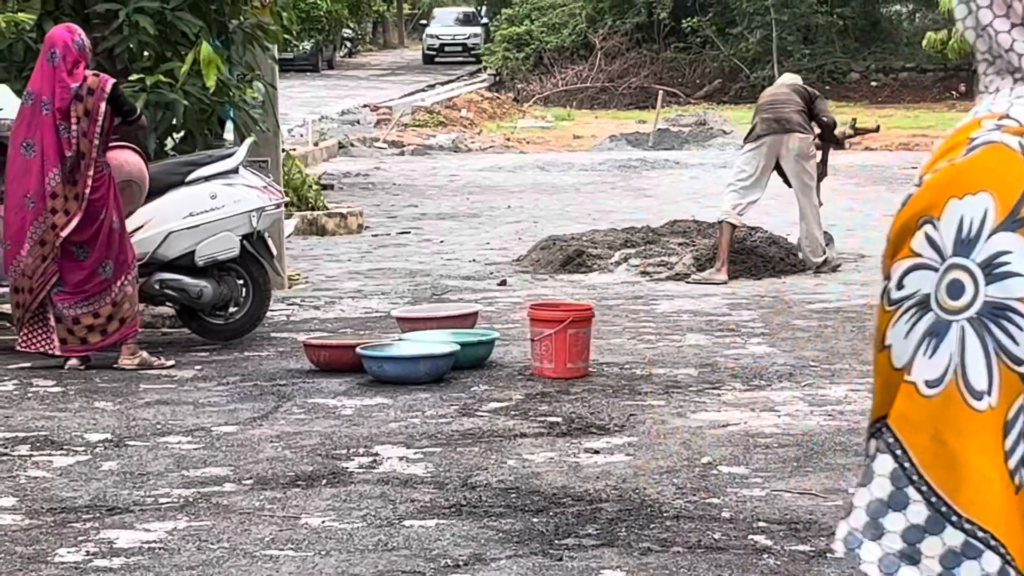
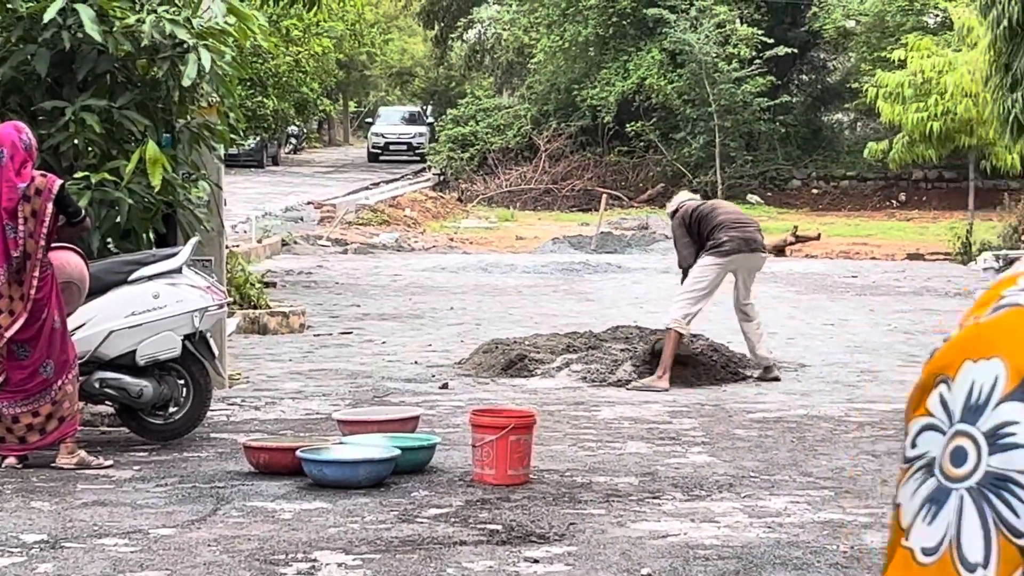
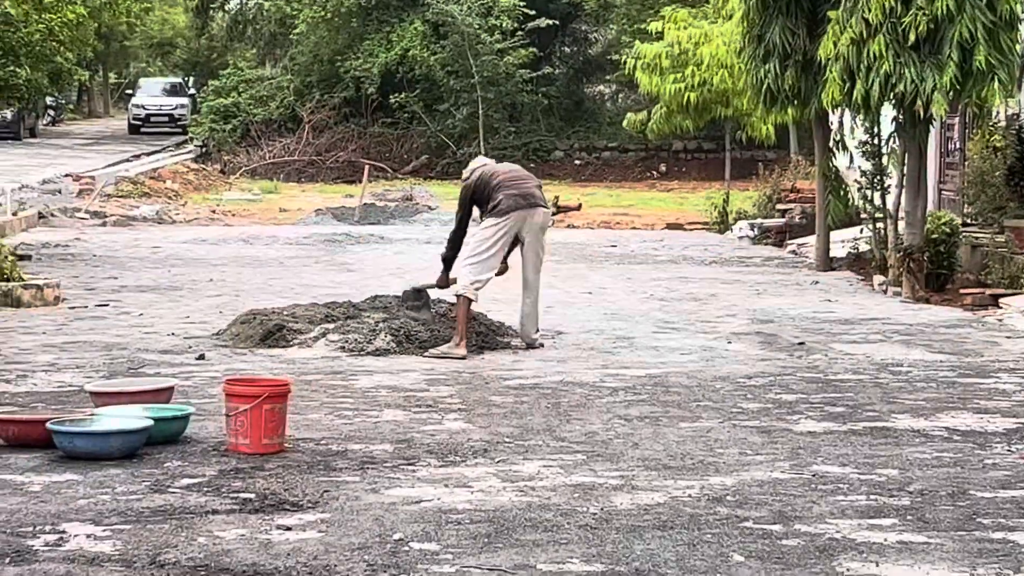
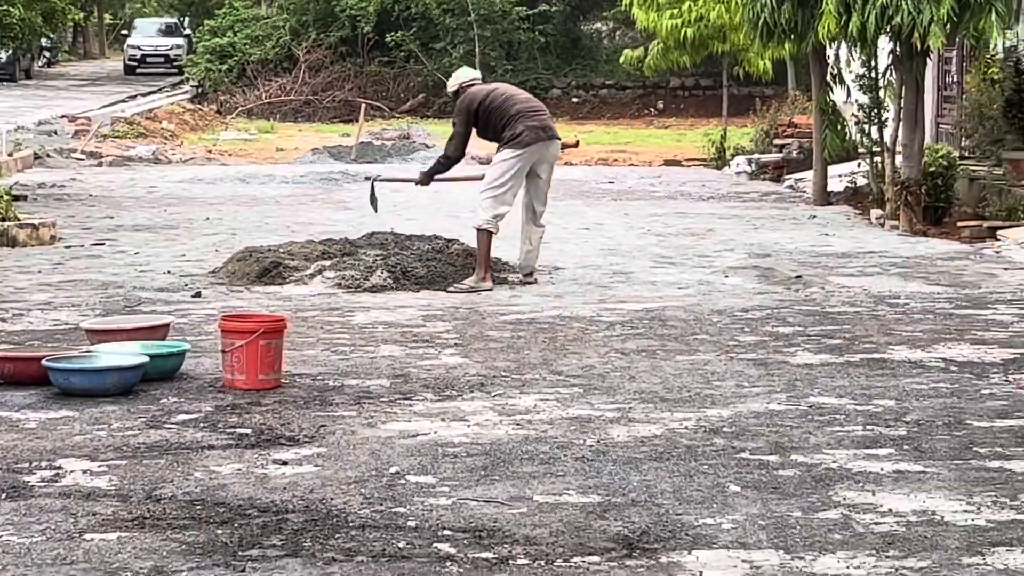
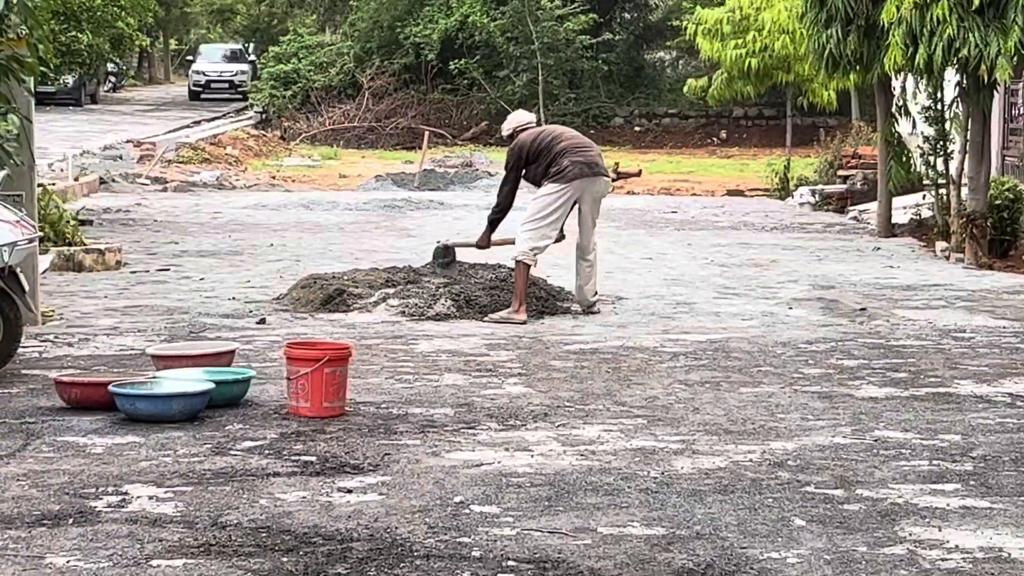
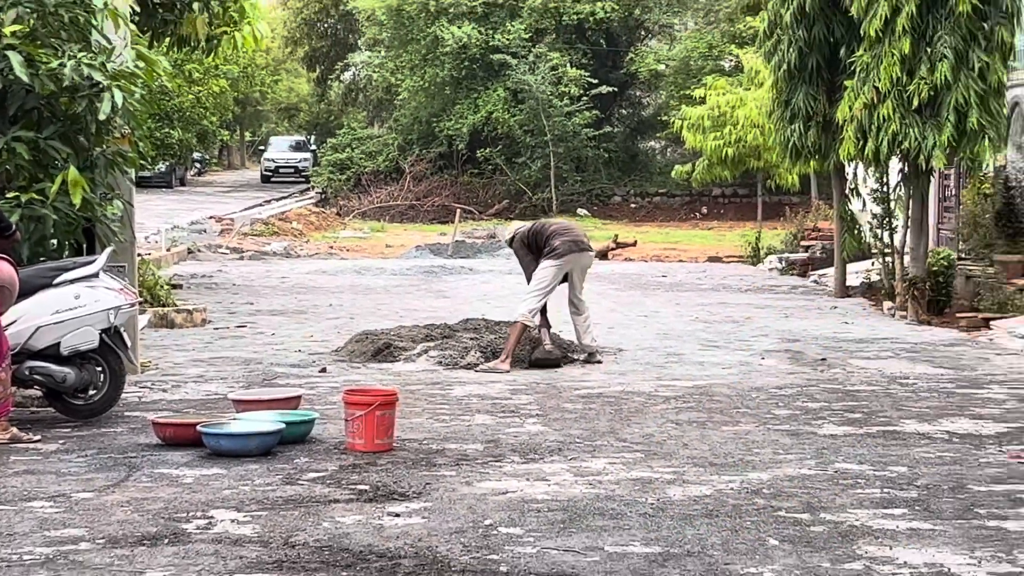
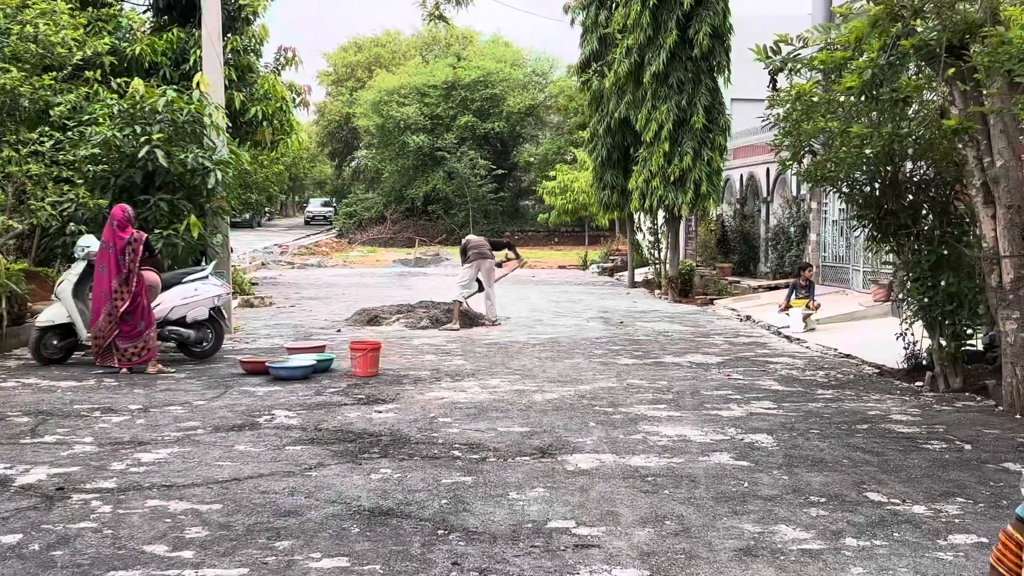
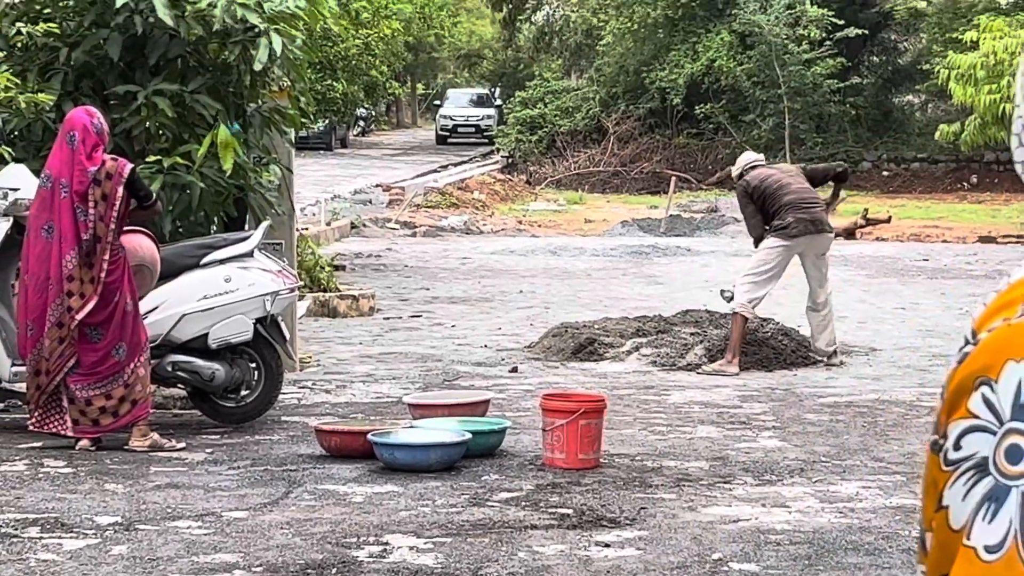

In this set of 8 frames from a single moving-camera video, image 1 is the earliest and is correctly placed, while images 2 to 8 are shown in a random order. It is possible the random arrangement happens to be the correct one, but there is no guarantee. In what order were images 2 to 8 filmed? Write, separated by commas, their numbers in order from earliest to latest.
8, 2, 6, 7, 3, 5, 4
